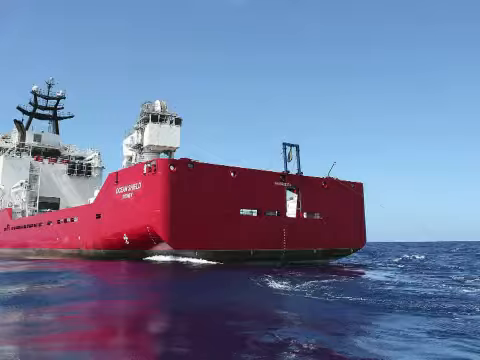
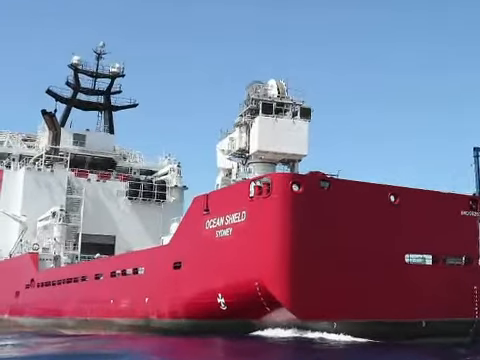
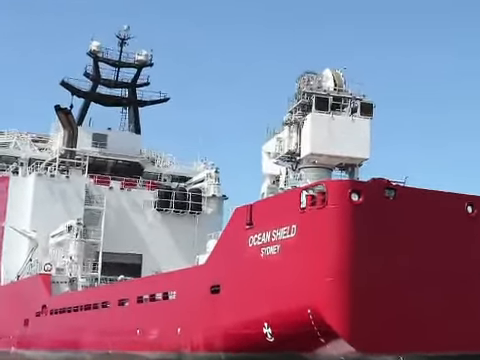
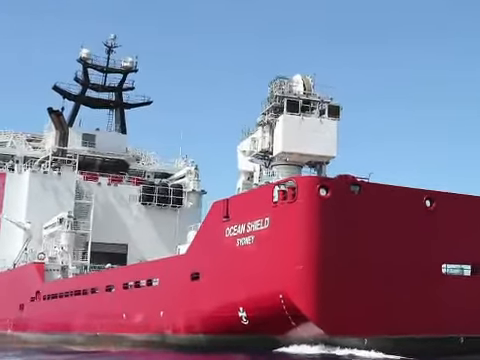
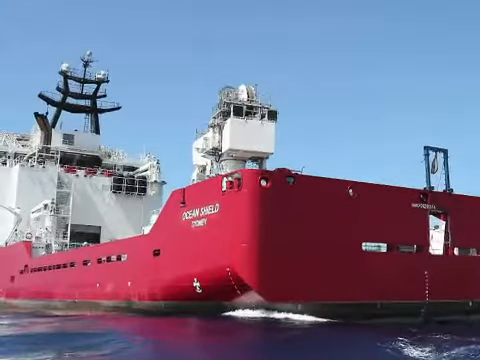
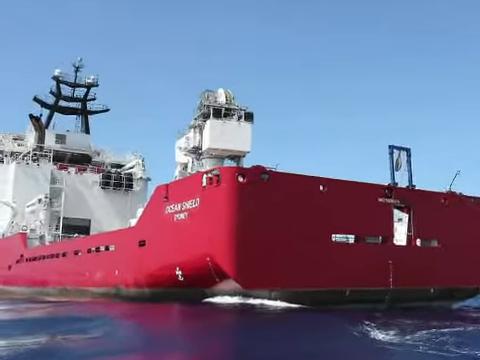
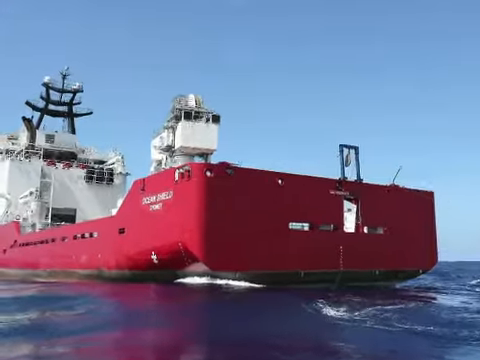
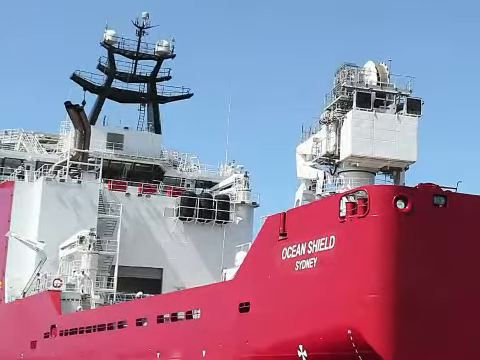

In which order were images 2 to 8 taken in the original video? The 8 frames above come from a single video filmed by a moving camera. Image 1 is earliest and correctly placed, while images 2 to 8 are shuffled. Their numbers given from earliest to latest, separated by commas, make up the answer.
7, 6, 5, 2, 4, 3, 8
